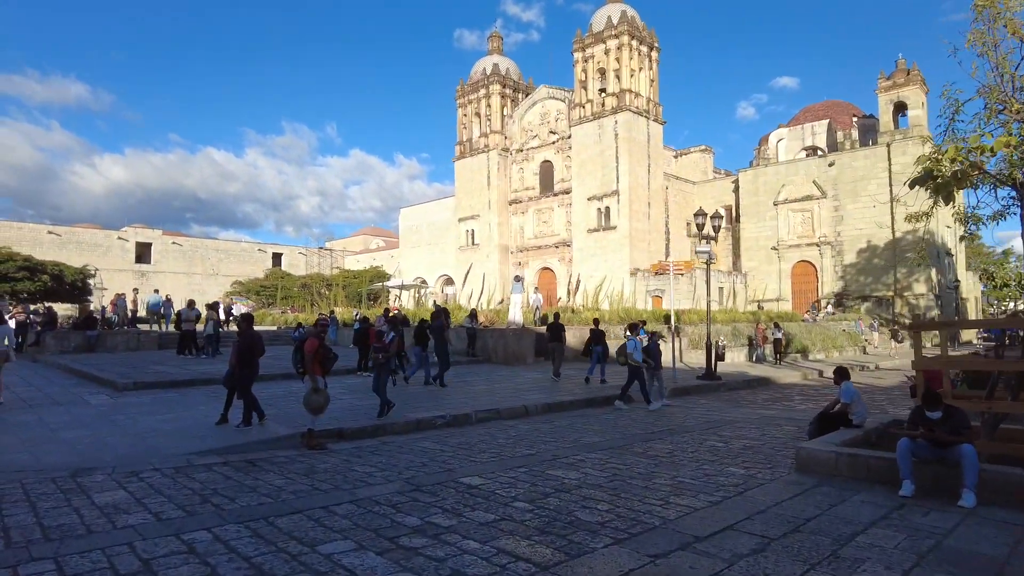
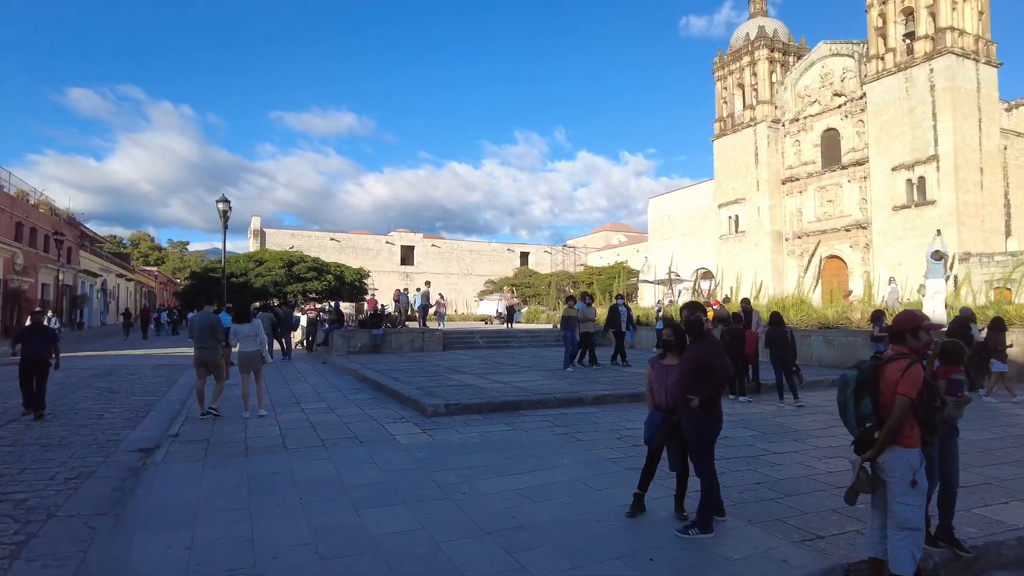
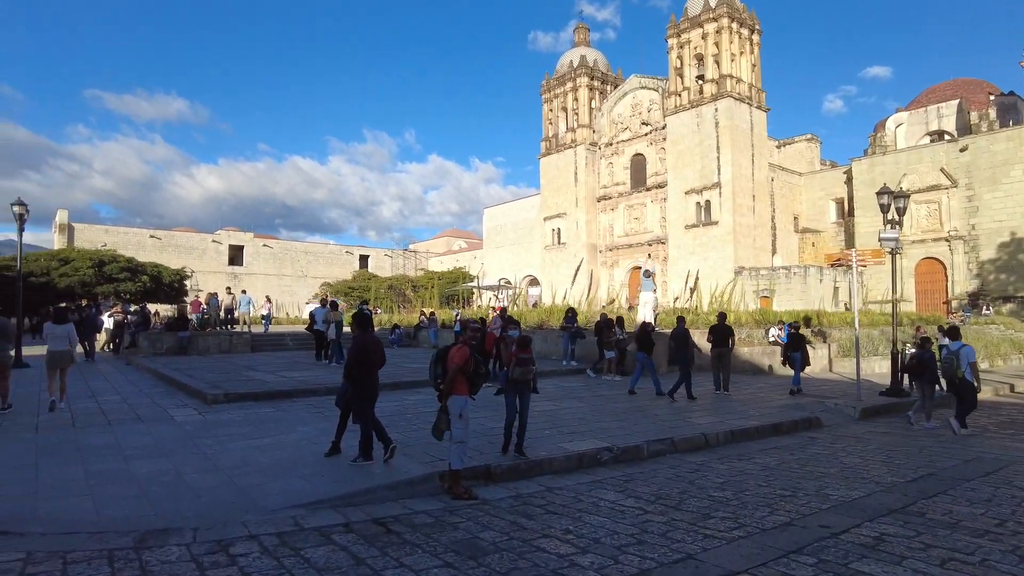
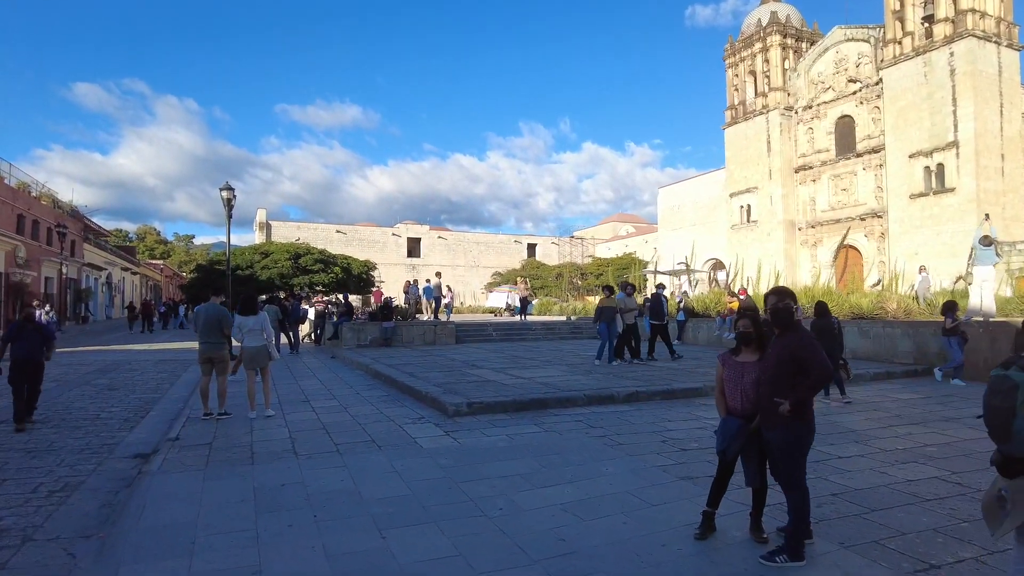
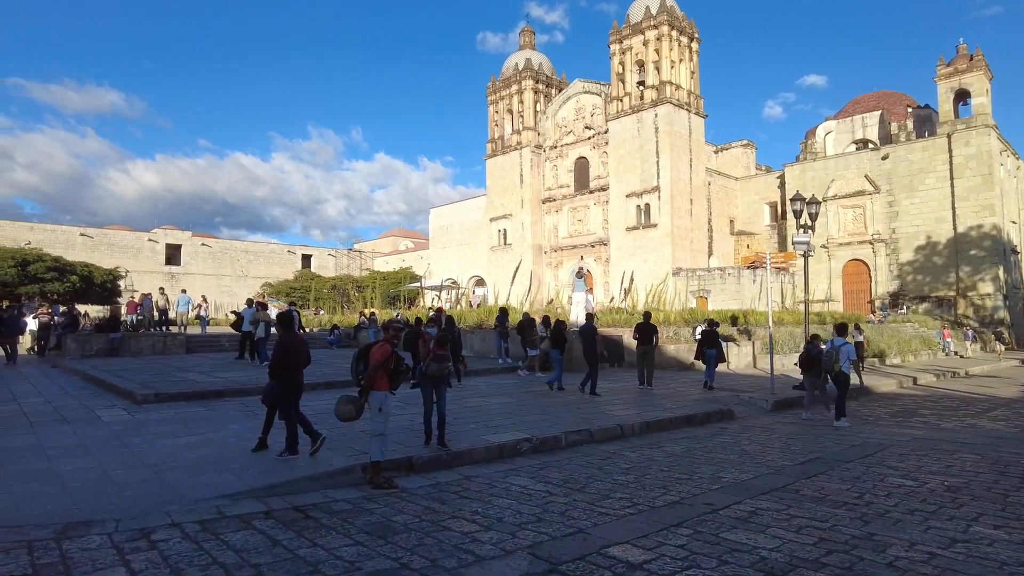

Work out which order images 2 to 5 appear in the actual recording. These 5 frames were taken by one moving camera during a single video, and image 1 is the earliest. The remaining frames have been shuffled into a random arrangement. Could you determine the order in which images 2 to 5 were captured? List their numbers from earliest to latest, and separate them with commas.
5, 3, 2, 4
